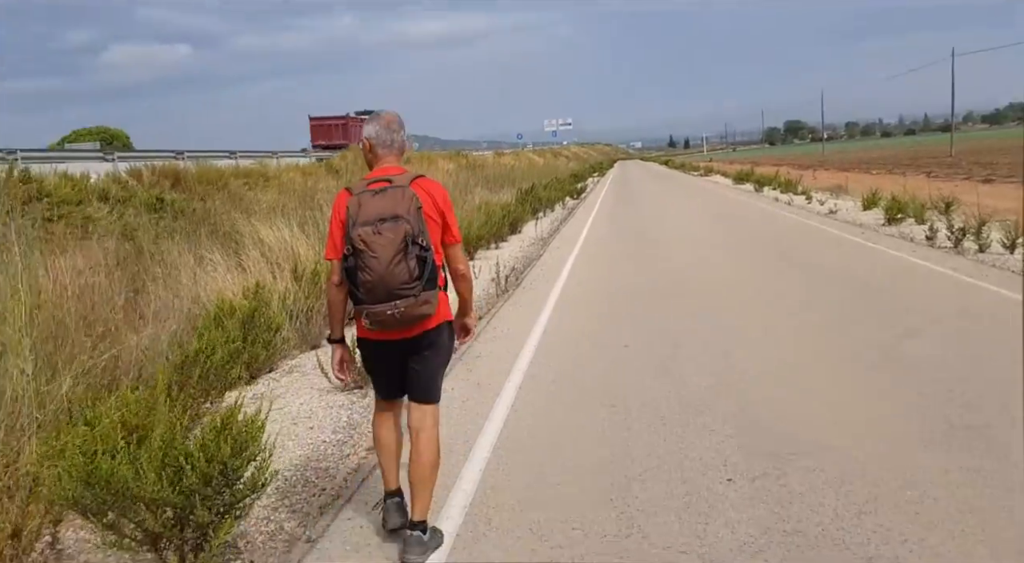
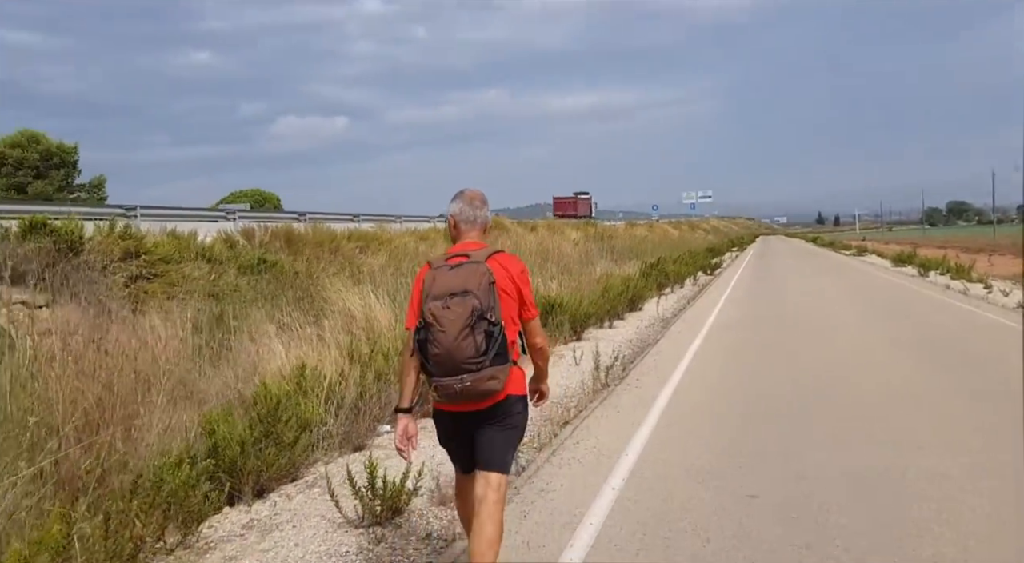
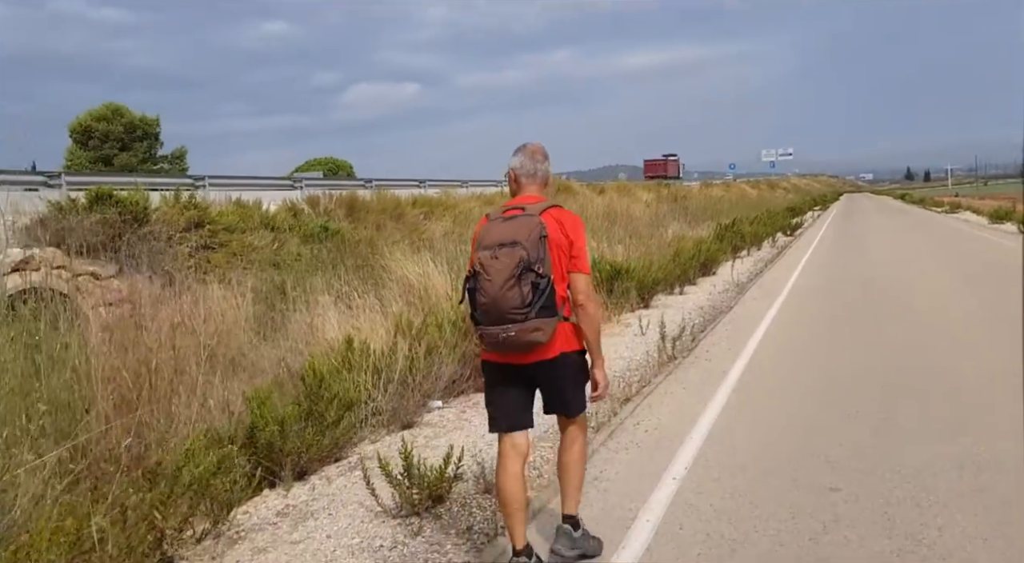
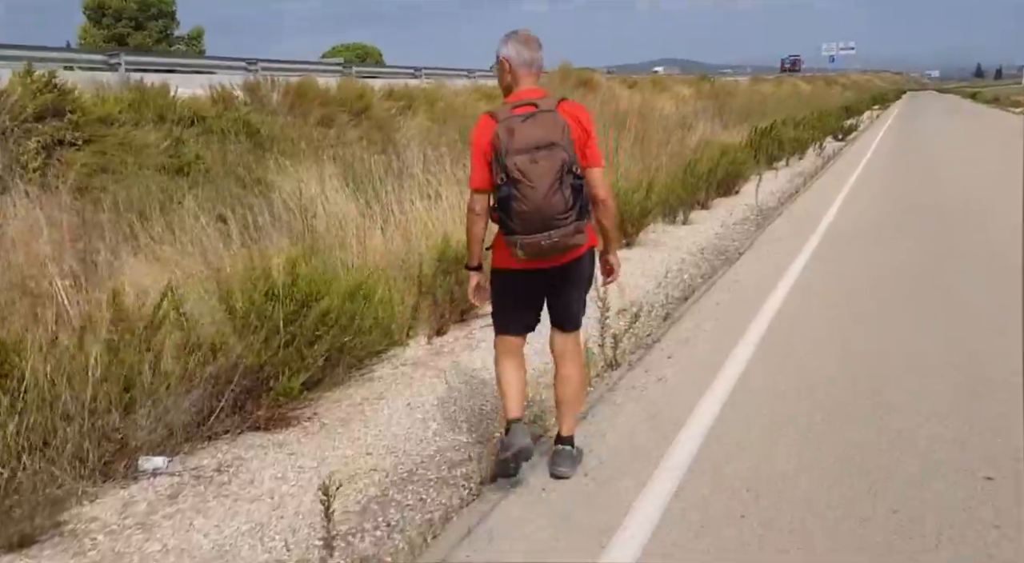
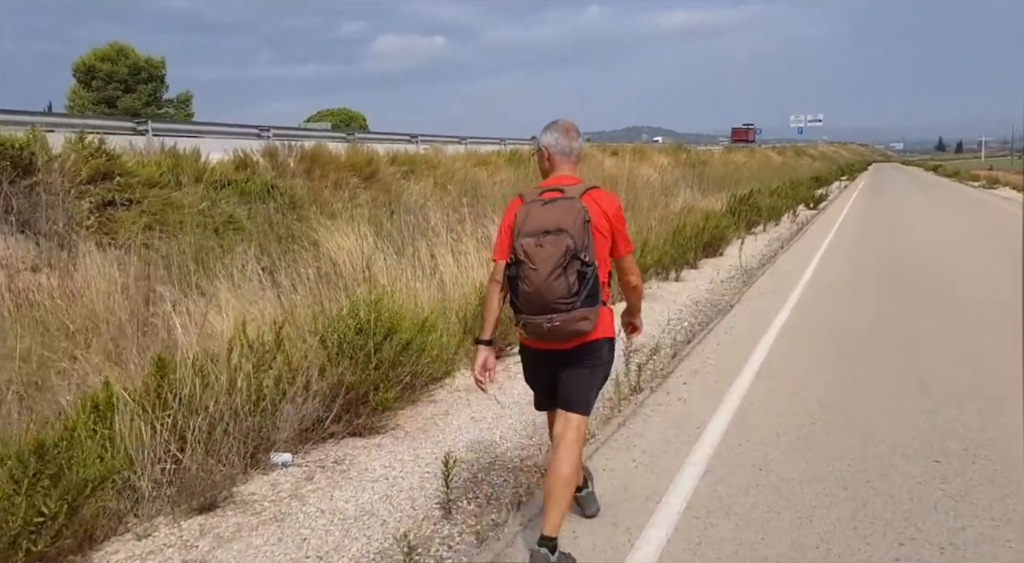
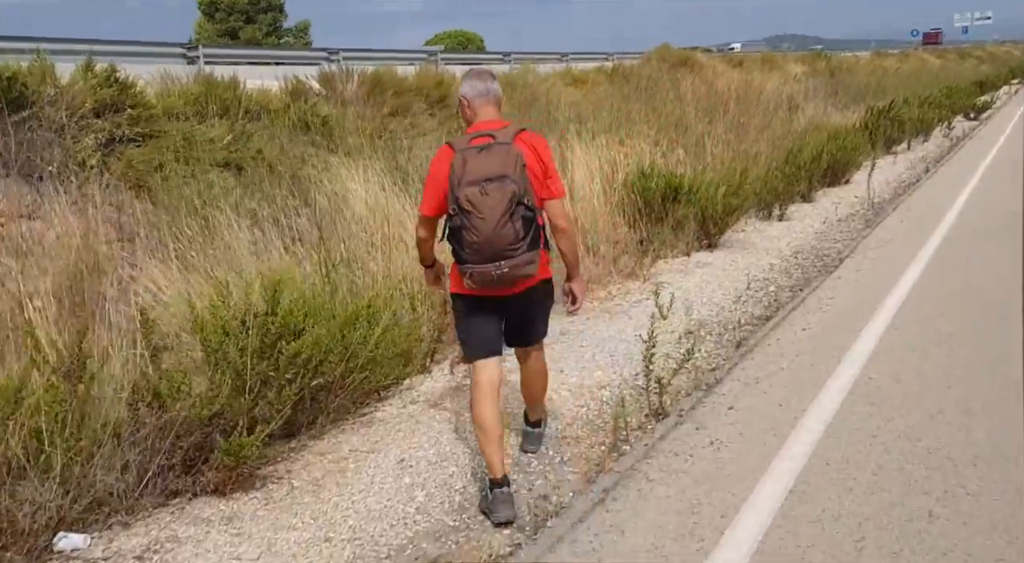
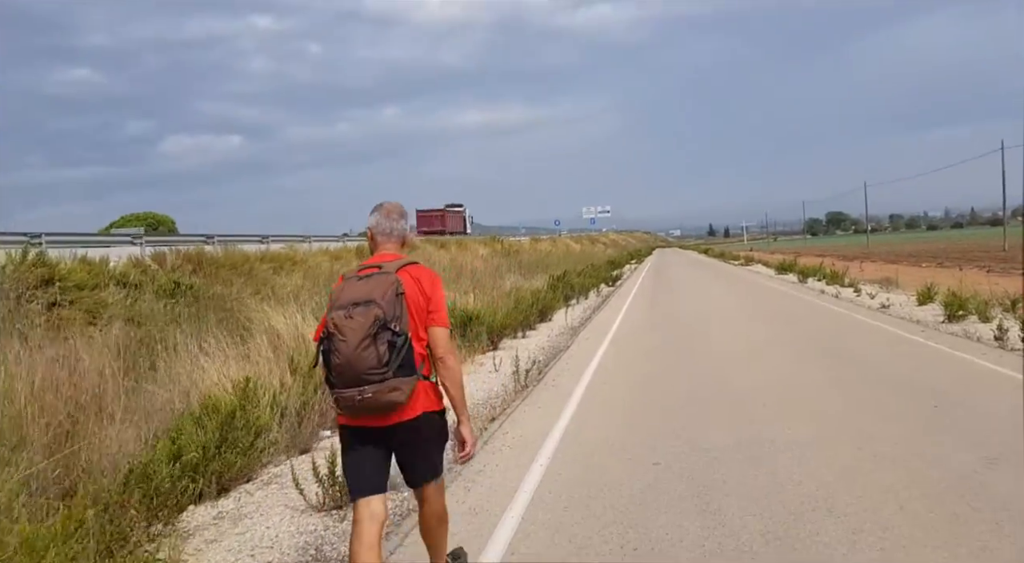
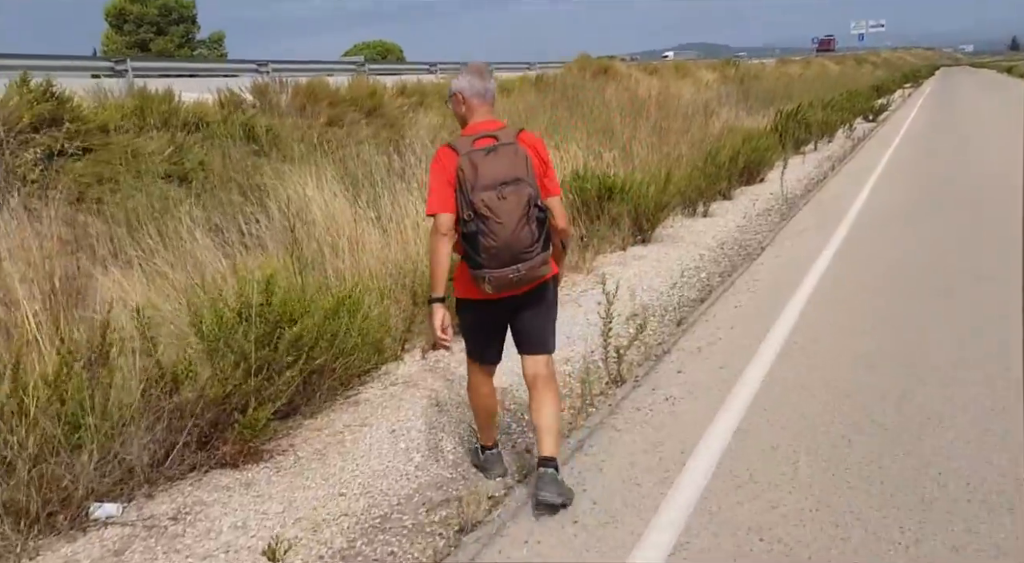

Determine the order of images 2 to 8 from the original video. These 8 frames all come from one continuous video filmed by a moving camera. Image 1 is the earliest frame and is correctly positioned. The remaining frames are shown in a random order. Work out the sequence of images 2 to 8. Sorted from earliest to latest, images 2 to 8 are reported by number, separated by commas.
7, 2, 3, 5, 4, 8, 6
